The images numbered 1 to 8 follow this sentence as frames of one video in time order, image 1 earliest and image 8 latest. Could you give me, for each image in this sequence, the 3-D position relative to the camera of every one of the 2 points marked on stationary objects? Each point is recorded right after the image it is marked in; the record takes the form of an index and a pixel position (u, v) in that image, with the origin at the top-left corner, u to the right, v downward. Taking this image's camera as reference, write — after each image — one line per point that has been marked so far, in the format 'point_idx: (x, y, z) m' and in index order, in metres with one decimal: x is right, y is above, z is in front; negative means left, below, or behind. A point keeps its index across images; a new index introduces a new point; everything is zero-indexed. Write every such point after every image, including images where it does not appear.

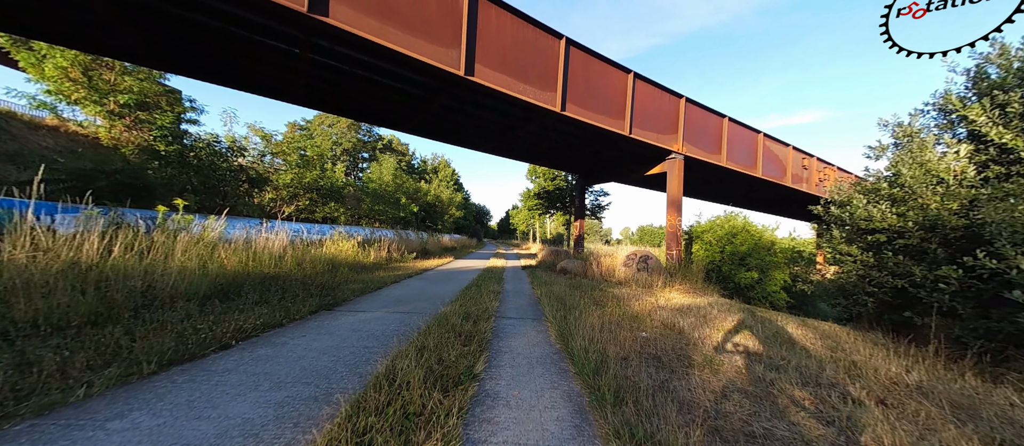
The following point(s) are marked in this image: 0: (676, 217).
0: (+5.7, +0.3, +10.4) m
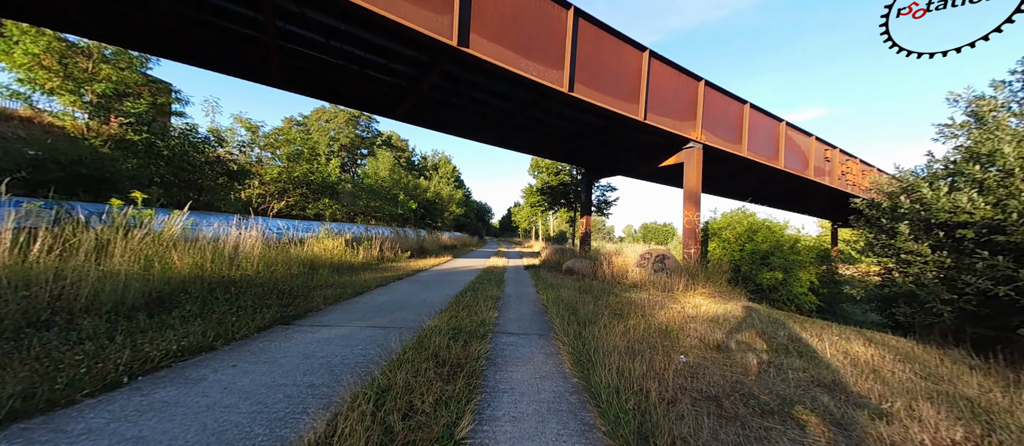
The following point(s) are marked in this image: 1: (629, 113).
0: (+5.7, +0.4, +9.5) m
1: (+3.2, +3.0, +8.1) m
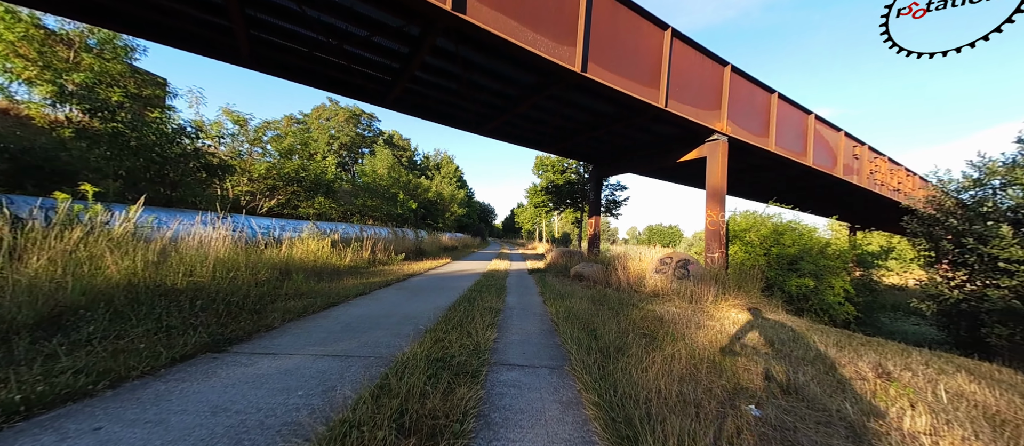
0: (+5.8, +0.4, +8.5) m
1: (+3.3, +3.0, +7.2) m
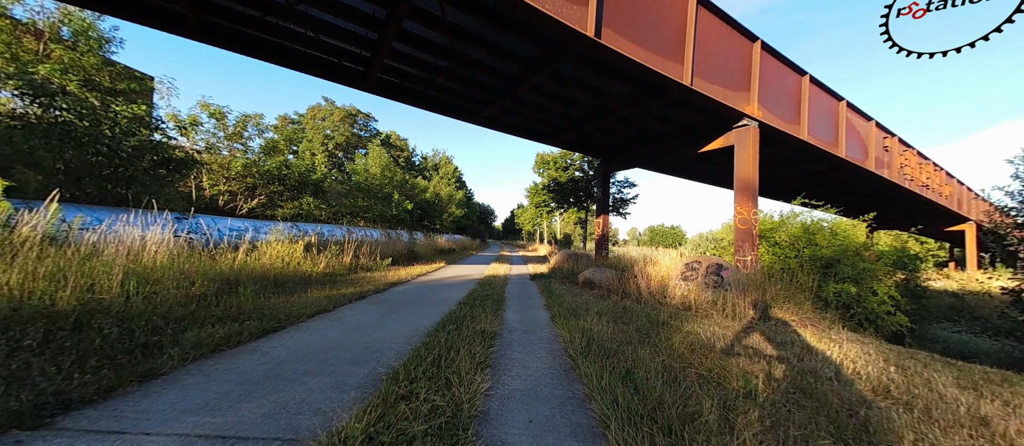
0: (+5.8, +0.4, +7.4) m
1: (+3.3, +3.0, +6.0) m
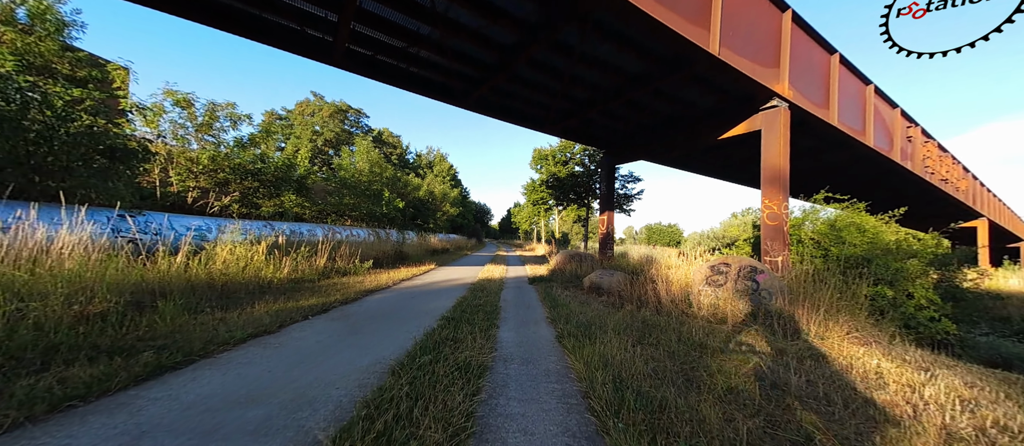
0: (+5.7, +0.5, +6.4) m
1: (+3.2, +3.1, +5.1) m
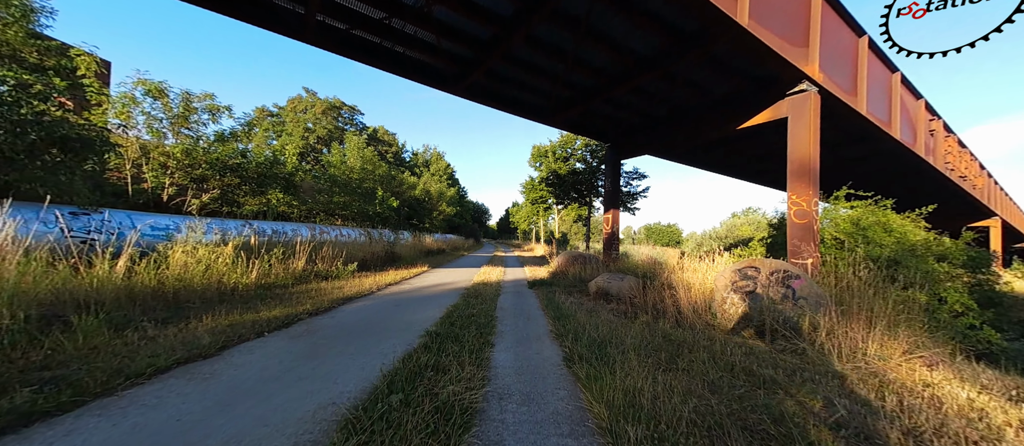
0: (+5.7, +0.5, +5.8) m
1: (+3.1, +3.1, +4.4) m
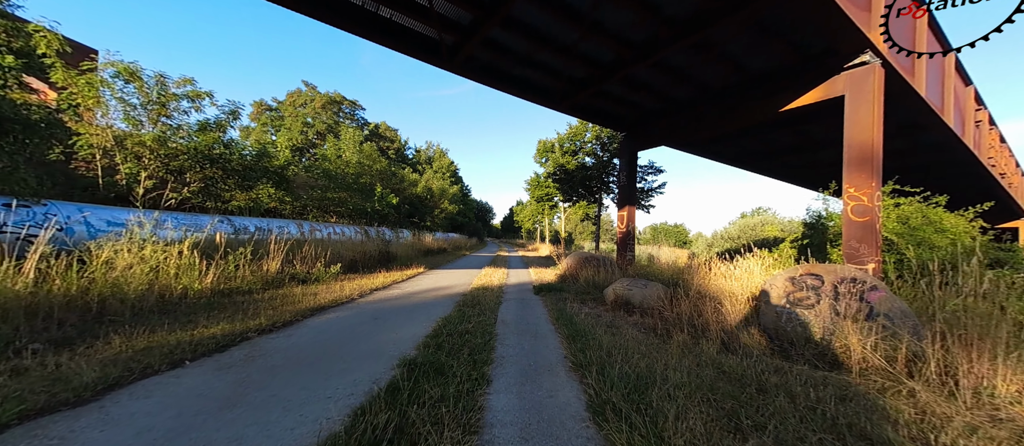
0: (+5.8, +0.6, +4.9) m
1: (+3.2, +3.2, +3.5) m
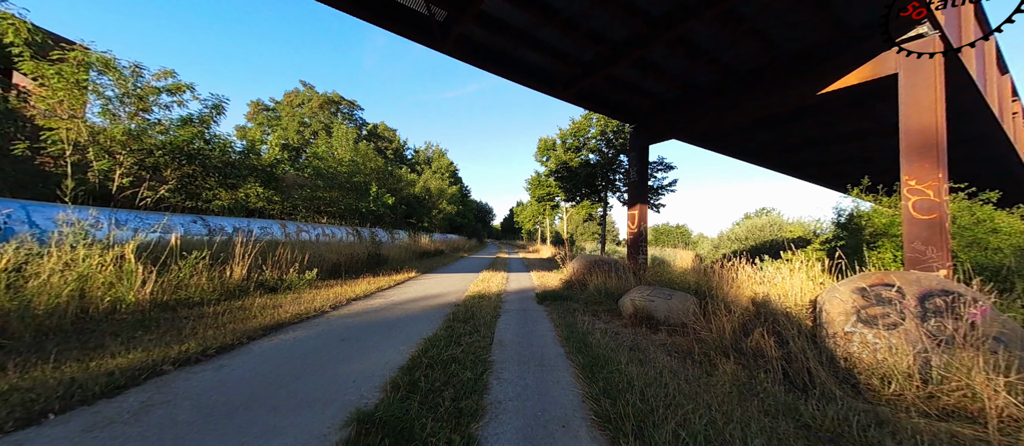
0: (+5.8, +0.6, +4.1) m
1: (+3.2, +3.2, +2.8) m
